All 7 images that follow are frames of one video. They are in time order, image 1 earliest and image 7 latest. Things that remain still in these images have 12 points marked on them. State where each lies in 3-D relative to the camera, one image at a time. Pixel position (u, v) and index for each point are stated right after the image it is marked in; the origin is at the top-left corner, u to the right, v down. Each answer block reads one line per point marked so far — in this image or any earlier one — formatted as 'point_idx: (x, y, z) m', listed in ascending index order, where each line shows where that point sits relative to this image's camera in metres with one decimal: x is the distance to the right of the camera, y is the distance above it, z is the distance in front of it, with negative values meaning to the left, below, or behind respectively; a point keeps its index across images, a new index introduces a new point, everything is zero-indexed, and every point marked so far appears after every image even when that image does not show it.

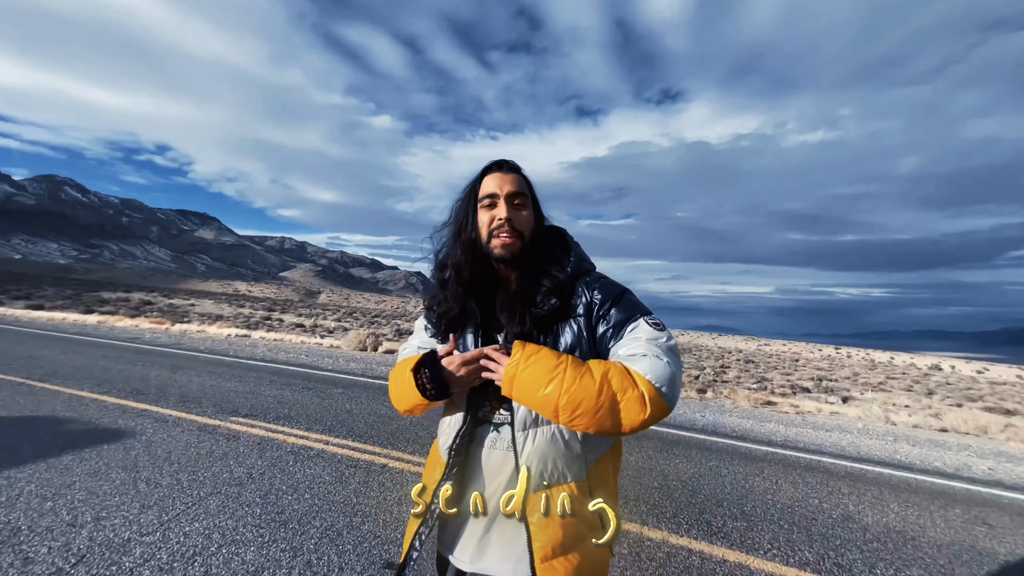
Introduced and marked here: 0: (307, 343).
0: (-8.4, -2.2, +16.9) m
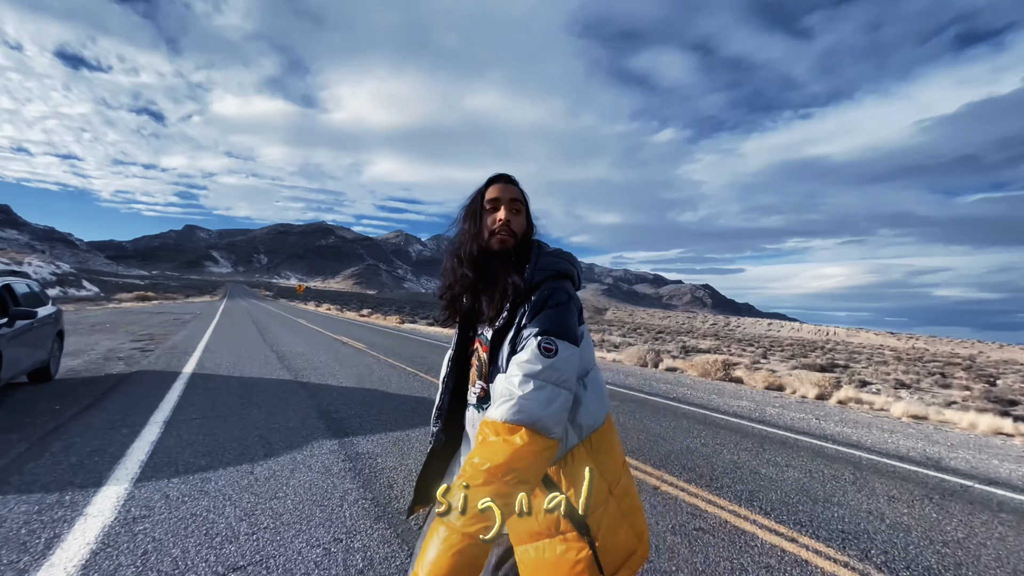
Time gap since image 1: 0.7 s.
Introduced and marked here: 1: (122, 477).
0: (+3.7, -3.0, +18.4) m
1: (-3.0, -1.5, +3.2) m
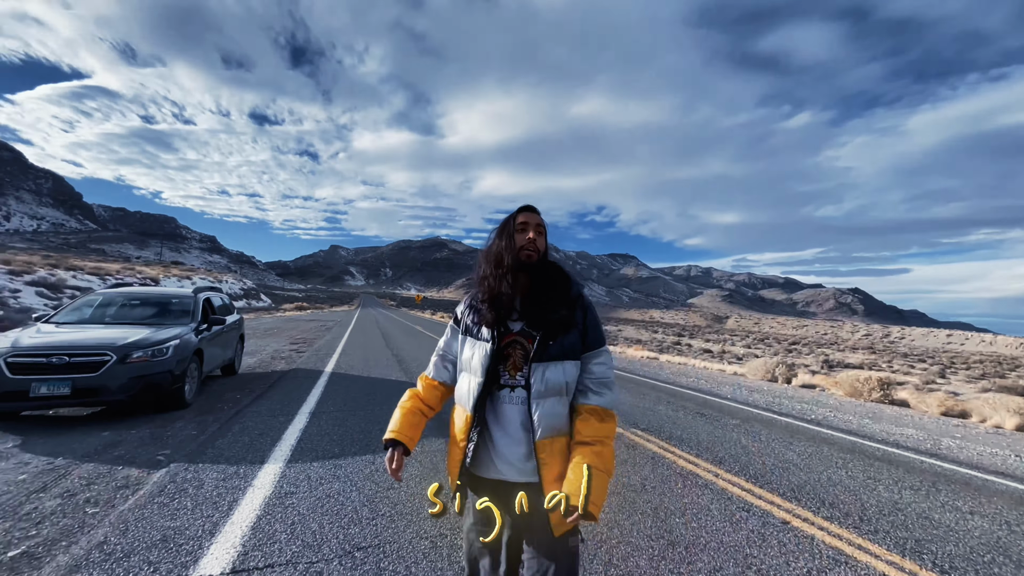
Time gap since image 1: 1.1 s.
0: (+8.2, -3.2, +16.8) m
1: (-2.2, -1.6, +3.8) m
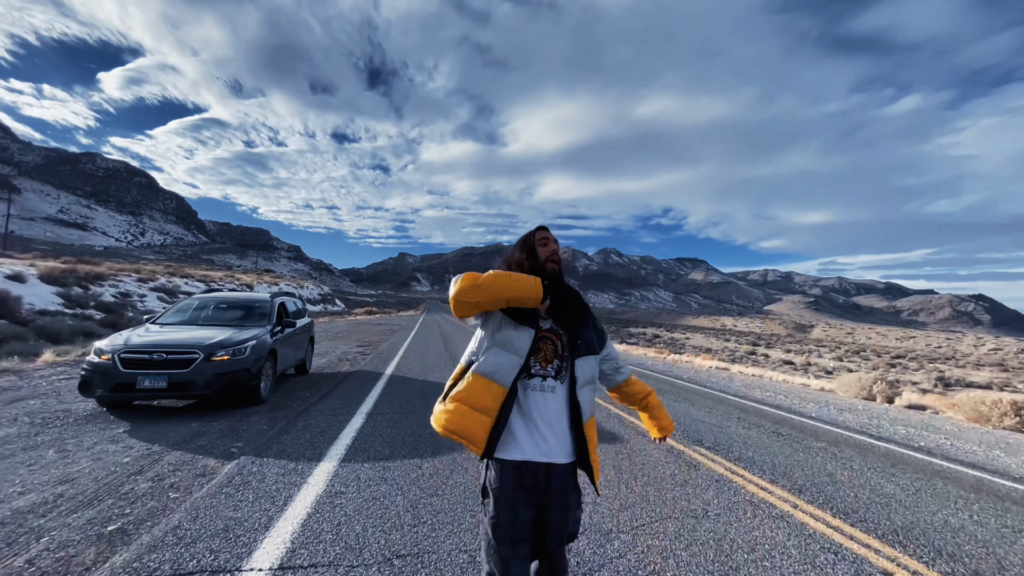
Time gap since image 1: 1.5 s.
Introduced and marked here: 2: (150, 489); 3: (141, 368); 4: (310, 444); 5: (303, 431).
0: (+10.5, -3.5, +15.3) m
1: (-1.7, -1.6, +4.0) m
2: (-2.9, -1.6, +3.2) m
3: (-4.6, -1.0, +5.1) m
4: (-2.1, -1.7, +4.3) m
5: (-2.4, -1.7, +4.8) m
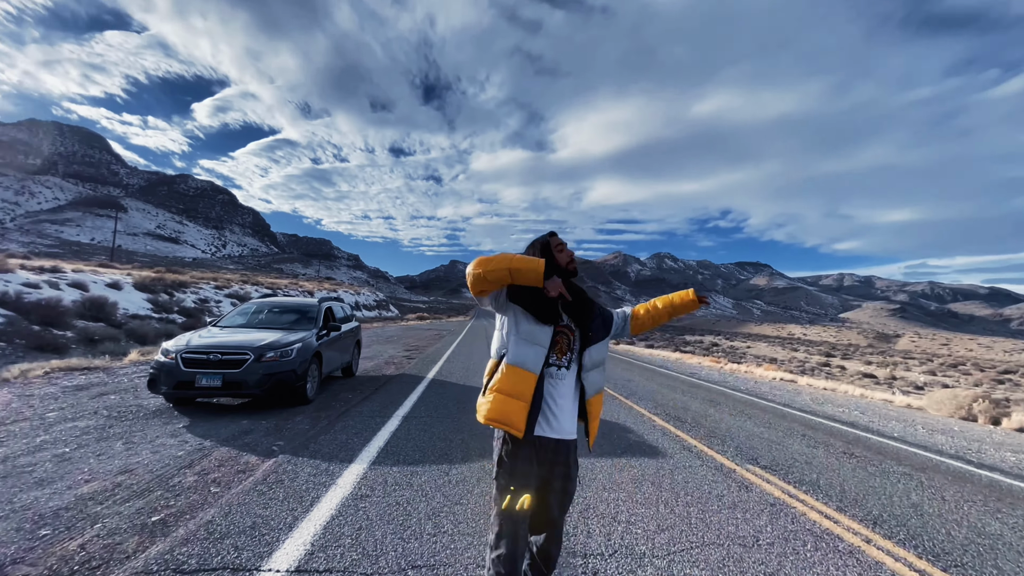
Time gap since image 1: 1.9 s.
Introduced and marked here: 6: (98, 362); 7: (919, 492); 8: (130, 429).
0: (+12.1, -3.6, +13.7) m
1: (-1.5, -1.7, +4.0) m
2: (-2.7, -1.6, +3.4) m
3: (-4.2, -1.1, +5.4) m
4: (-1.8, -1.7, +4.4) m
5: (-2.1, -1.7, +4.9) m
6: (-8.8, -1.6, +8.7) m
7: (+4.6, -2.3, +4.5) m
8: (-4.5, -1.7, +4.8) m
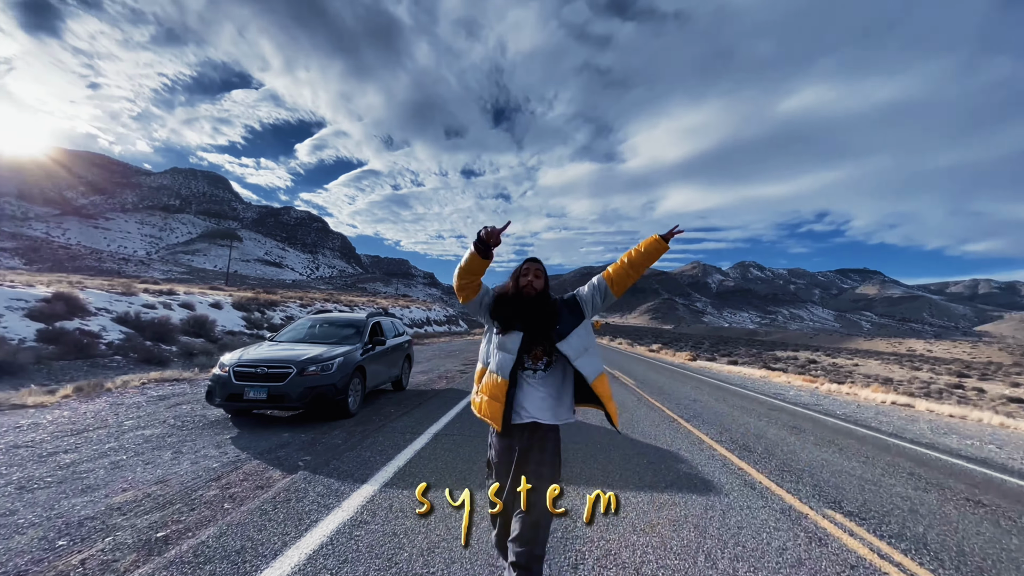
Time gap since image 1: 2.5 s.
0: (+13.7, -3.8, +11.1) m
1: (-1.3, -1.8, +3.9) m
2: (-2.6, -1.8, +3.5) m
3: (-3.7, -1.3, +5.8) m
4: (-1.6, -1.9, +4.3) m
5: (-1.7, -1.9, +4.9) m
6: (-7.8, -2.1, +9.8) m
7: (+4.8, -2.3, +3.3) m
8: (-4.1, -1.9, +5.2) m
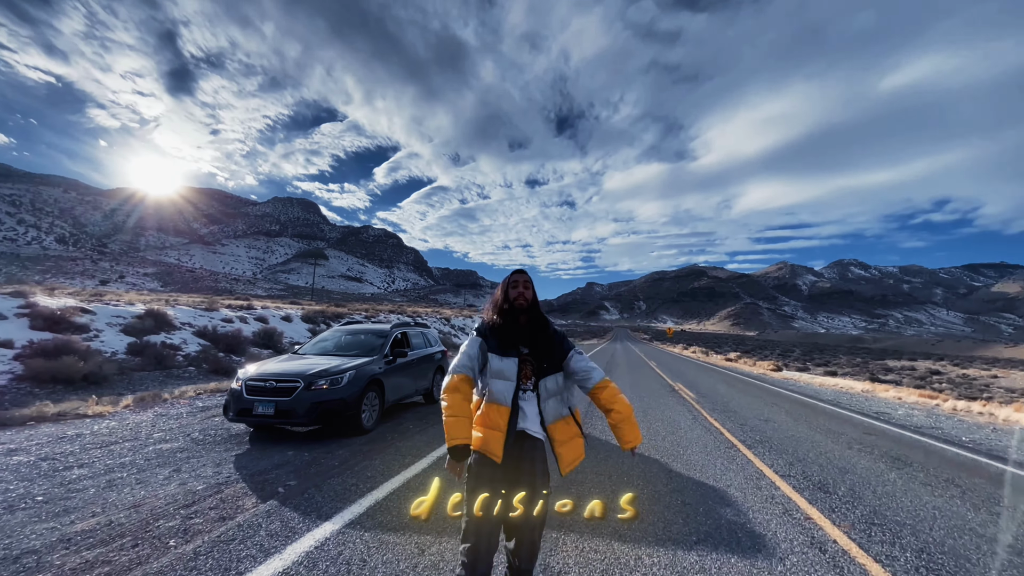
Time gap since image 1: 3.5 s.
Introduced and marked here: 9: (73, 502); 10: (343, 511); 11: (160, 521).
0: (+14.6, -3.6, +8.0) m
1: (-1.4, -1.9, +3.4) m
2: (-2.8, -1.9, +3.3) m
3: (-3.5, -1.5, +5.7) m
4: (-1.6, -2.0, +3.9) m
5: (-1.7, -2.0, +4.4) m
6: (-6.8, -2.4, +10.3) m
7: (+4.5, -2.2, +1.9) m
8: (-4.0, -2.1, +5.1) m
9: (-4.0, -2.0, +3.8) m
10: (-1.4, -1.9, +3.5) m
11: (-2.9, -1.9, +3.4) m
